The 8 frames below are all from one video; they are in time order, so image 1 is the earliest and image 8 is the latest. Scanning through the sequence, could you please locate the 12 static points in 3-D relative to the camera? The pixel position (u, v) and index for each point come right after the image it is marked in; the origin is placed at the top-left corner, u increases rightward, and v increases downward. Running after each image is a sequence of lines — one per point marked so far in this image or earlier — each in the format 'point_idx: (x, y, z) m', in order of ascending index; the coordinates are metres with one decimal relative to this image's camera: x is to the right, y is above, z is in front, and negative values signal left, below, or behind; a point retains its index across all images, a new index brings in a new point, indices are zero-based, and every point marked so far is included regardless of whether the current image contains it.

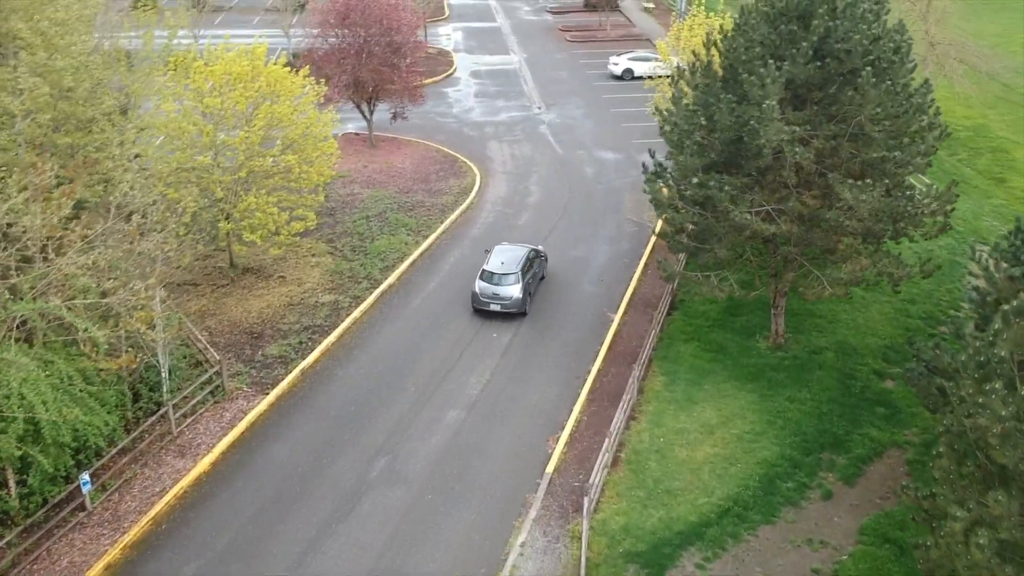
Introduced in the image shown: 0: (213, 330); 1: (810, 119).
0: (-5.2, -0.7, +17.0) m
1: (+4.4, +2.5, +14.6) m
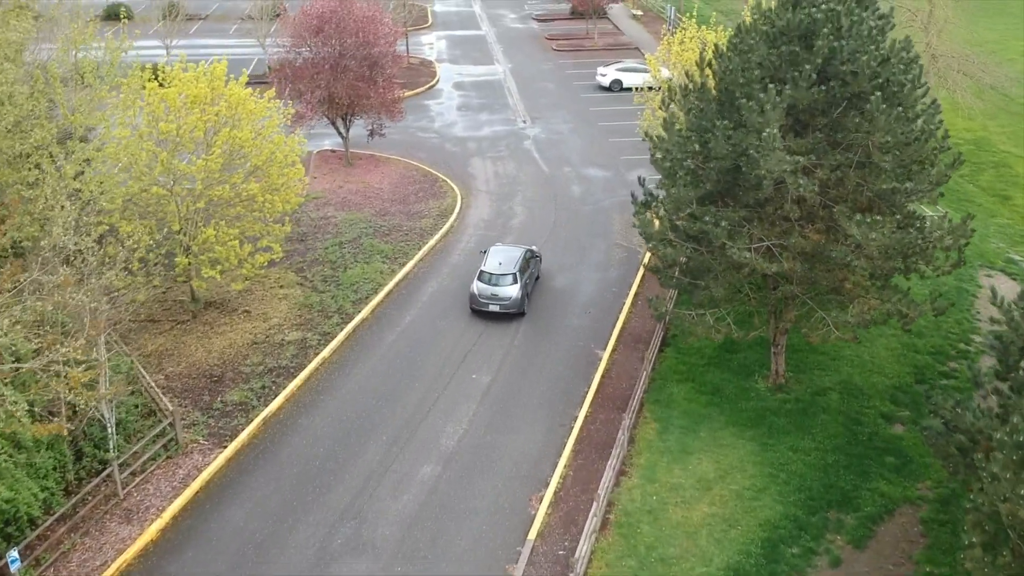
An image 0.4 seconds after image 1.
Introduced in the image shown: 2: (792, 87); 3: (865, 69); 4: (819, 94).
0: (-5.5, -1.4, +15.8) m
1: (+4.1, +1.9, +13.4) m
2: (+3.7, +2.7, +13.0) m
3: (+4.6, +2.9, +12.8) m
4: (+4.1, +2.6, +13.1) m
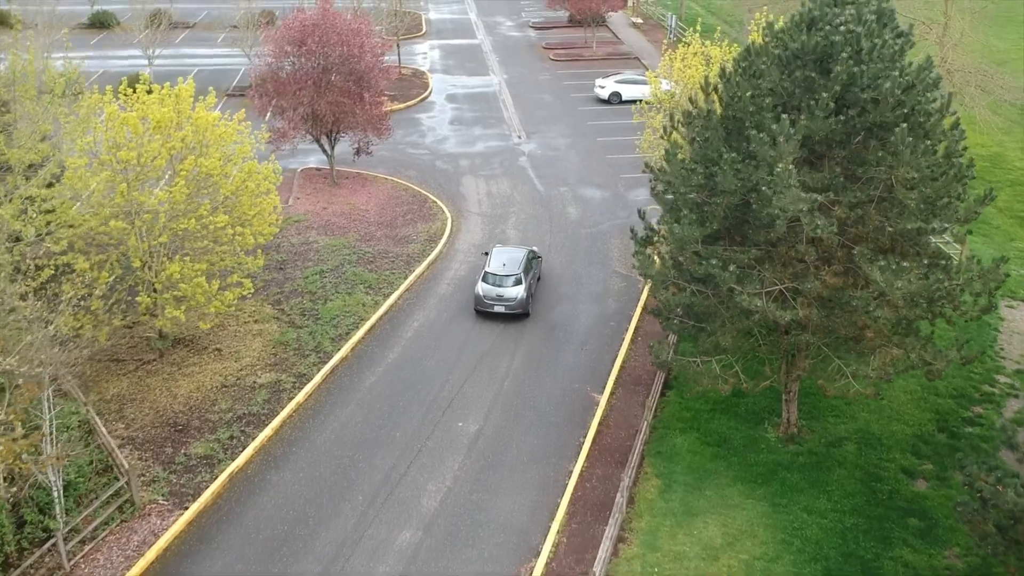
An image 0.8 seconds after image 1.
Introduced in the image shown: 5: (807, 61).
0: (-5.7, -2.0, +14.6) m
1: (+4.0, +1.3, +12.2) m
2: (+3.6, +2.1, +11.8) m
3: (+4.4, +2.3, +11.6) m
4: (+3.9, +2.0, +11.9) m
5: (+3.6, +2.8, +12.1) m
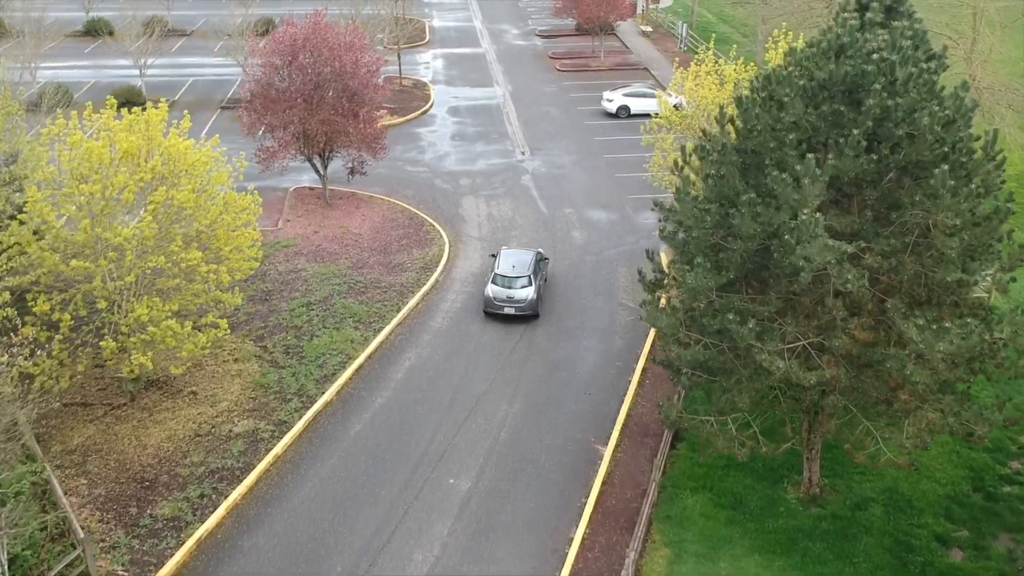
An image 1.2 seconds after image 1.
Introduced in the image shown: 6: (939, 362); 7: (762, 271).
0: (-5.7, -2.6, +13.4) m
1: (+3.9, +0.7, +11.0) m
2: (+3.5, +1.4, +10.6) m
3: (+4.4, +1.6, +10.3) m
4: (+3.9, +1.4, +10.7) m
5: (+3.6, +2.2, +10.9) m
6: (+4.5, -0.8, +10.3) m
7: (+2.9, +0.2, +11.5) m
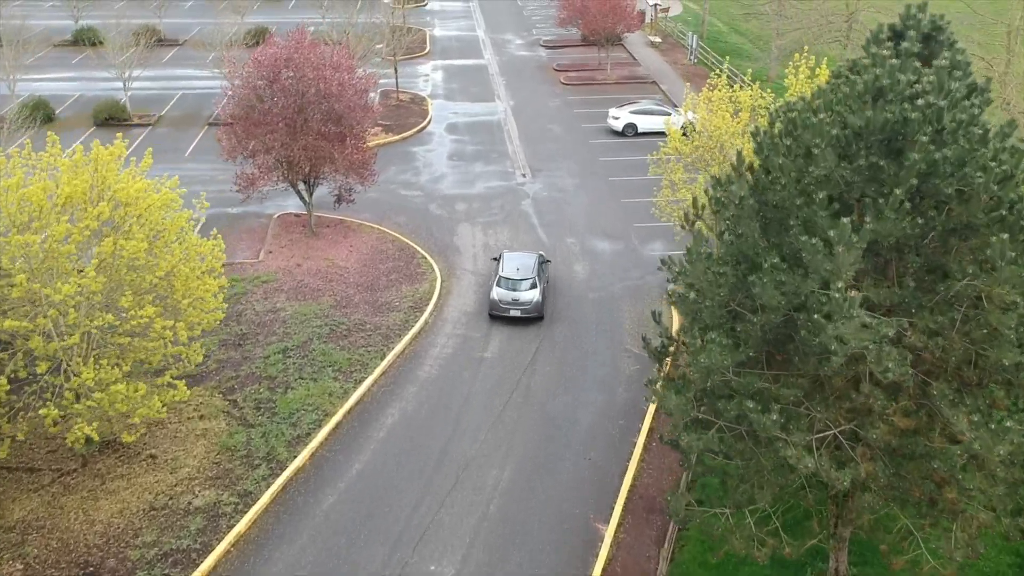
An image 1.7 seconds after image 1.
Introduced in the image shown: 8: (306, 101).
0: (-5.9, -3.3, +12.0) m
1: (+3.7, -0.1, +9.4) m
2: (+3.3, +0.6, +9.1) m
3: (+4.2, +0.8, +8.8) m
4: (+3.7, +0.6, +9.2) m
5: (+3.4, +1.4, +9.3) m
6: (+4.3, -1.6, +8.8) m
7: (+2.8, -0.6, +10.0) m
8: (-4.2, +3.8, +19.8) m
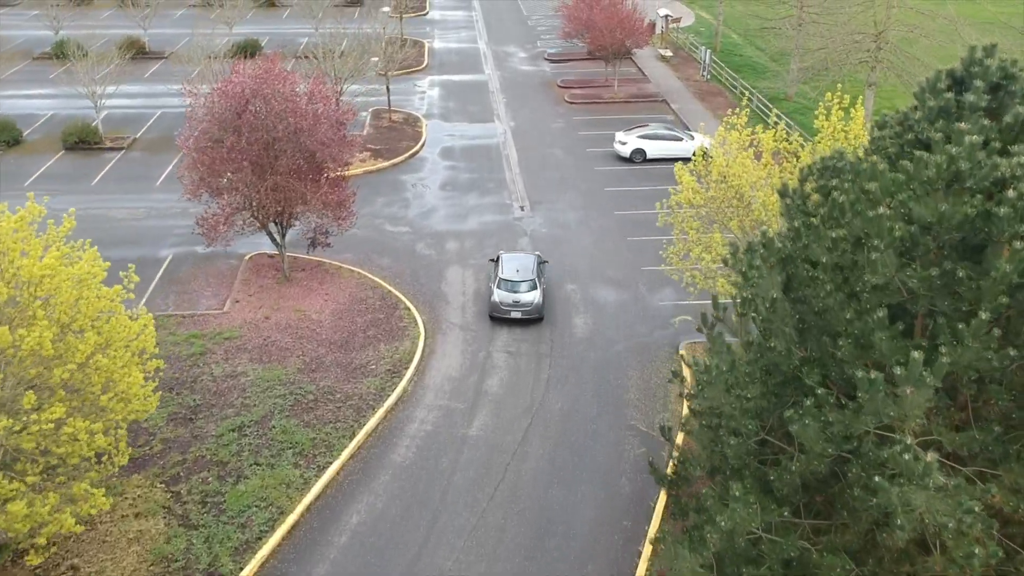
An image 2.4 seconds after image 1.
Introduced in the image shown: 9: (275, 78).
0: (-6.1, -4.3, +9.9) m
1: (+3.5, -1.1, +7.3) m
2: (+3.1, -0.4, +6.9) m
3: (+4.0, -0.2, +6.7) m
4: (+3.5, -0.5, +7.0) m
5: (+3.2, +0.3, +7.2) m
6: (+4.1, -2.6, +6.6) m
7: (+2.5, -1.6, +7.9) m
8: (-4.3, +2.8, +17.7) m
9: (-4.4, +3.9, +18.2) m
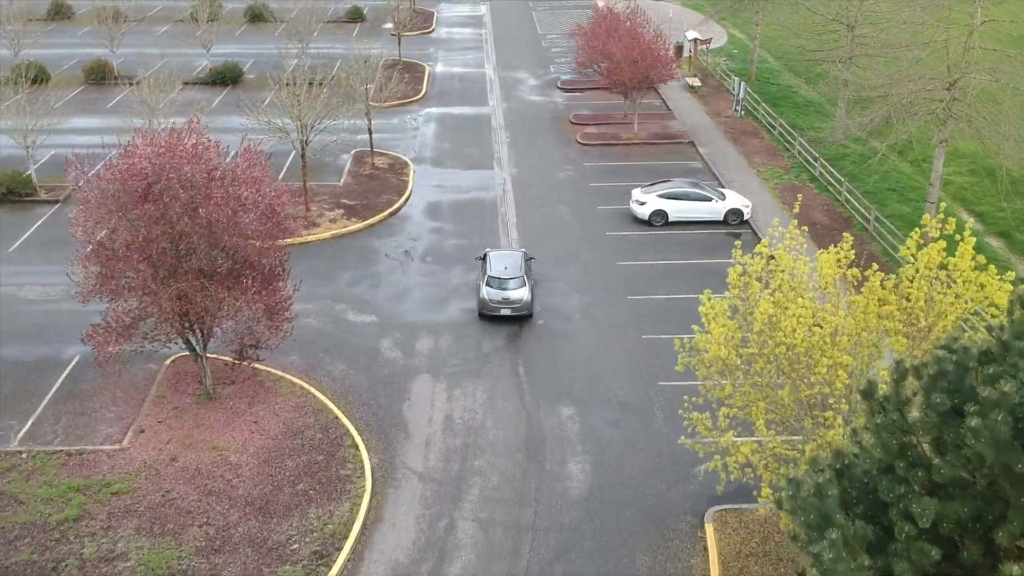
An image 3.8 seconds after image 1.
0: (-6.7, -6.2, +6.0) m
1: (+2.9, -3.2, +3.1) m
2: (+2.5, -2.4, +2.8) m
3: (+3.3, -2.2, +2.5) m
4: (+2.9, -2.5, +2.9) m
5: (+2.6, -1.7, +3.1) m
6: (+3.4, -4.6, +2.5) m
7: (+1.9, -3.6, +3.7) m
8: (-4.6, +0.9, +13.8) m
9: (-4.7, +2.0, +14.2) m
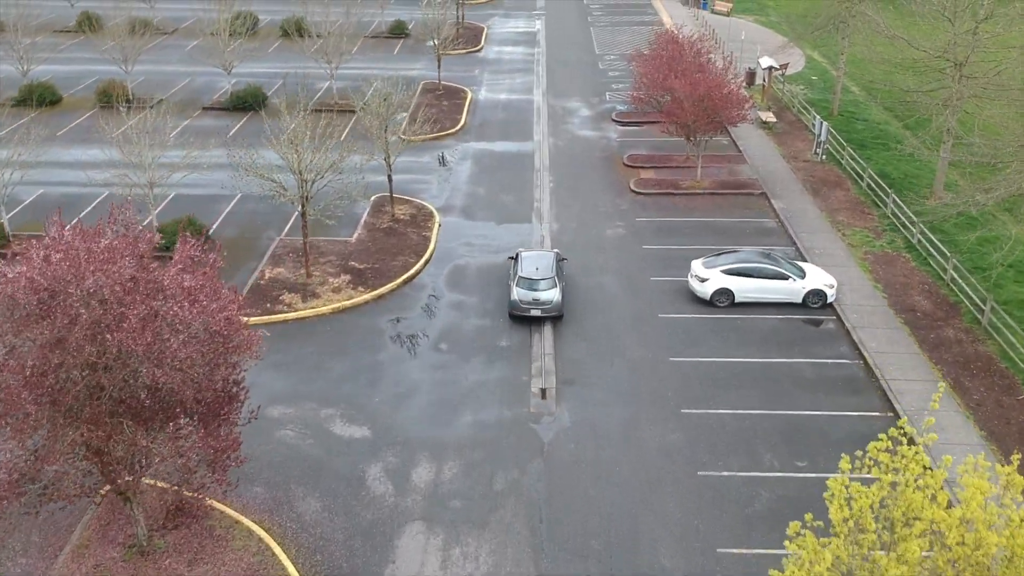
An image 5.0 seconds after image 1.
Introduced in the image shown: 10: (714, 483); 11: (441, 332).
0: (-7.2, -7.7, +2.9) m
1: (+2.2, -4.9, -0.6) m
2: (+1.8, -4.2, -0.9) m
3: (+2.6, -4.0, -1.3) m
4: (+2.2, -4.3, -0.8) m
5: (+1.9, -3.4, -0.6) m
6: (+2.7, -6.4, -1.3) m
7: (+1.3, -5.4, +0.1) m
8: (-4.5, -0.7, +10.5) m
9: (-4.5, +0.5, +10.9) m
10: (+2.9, -2.8, +13.7) m
11: (-1.3, -1.0, +17.5) m
